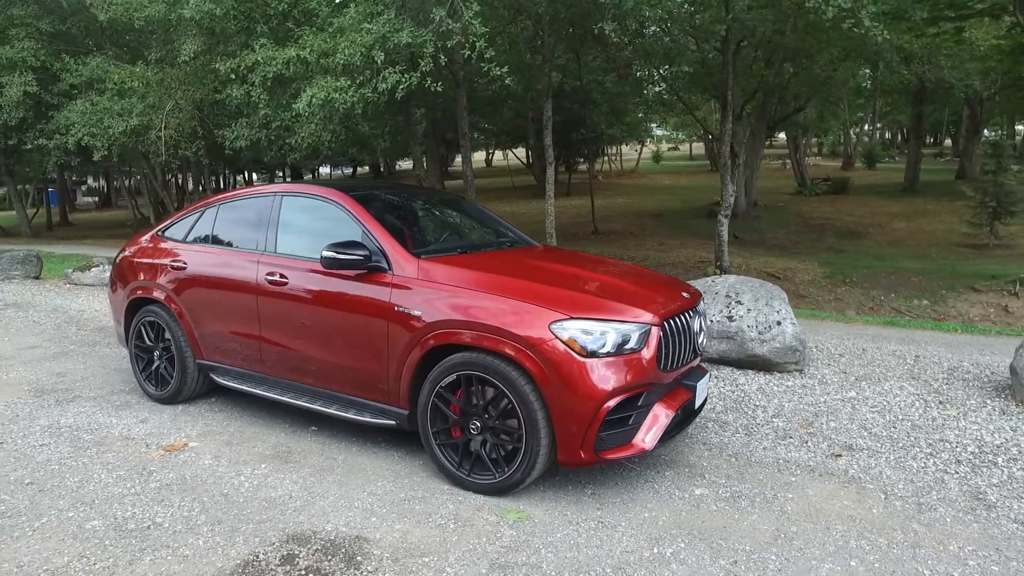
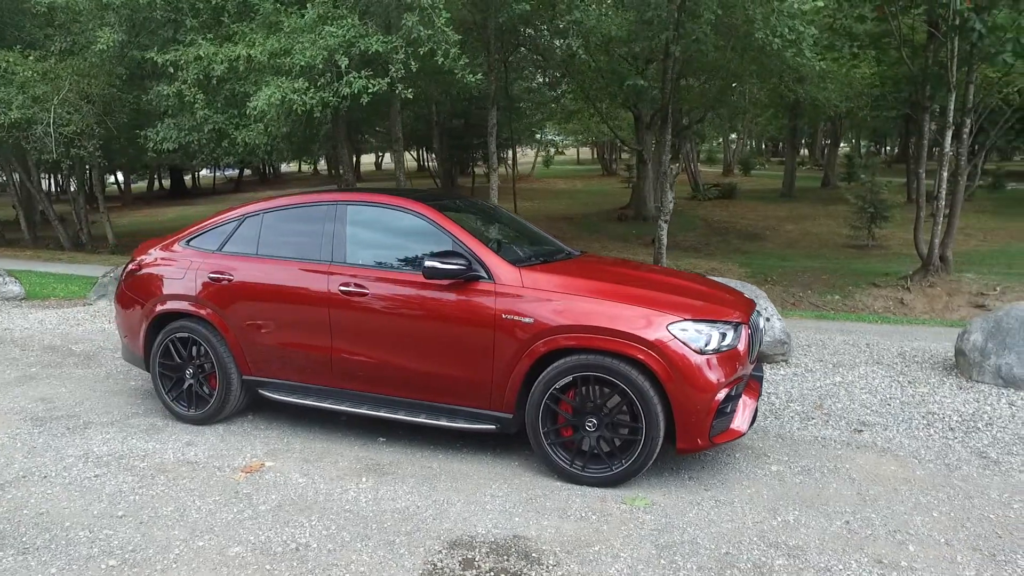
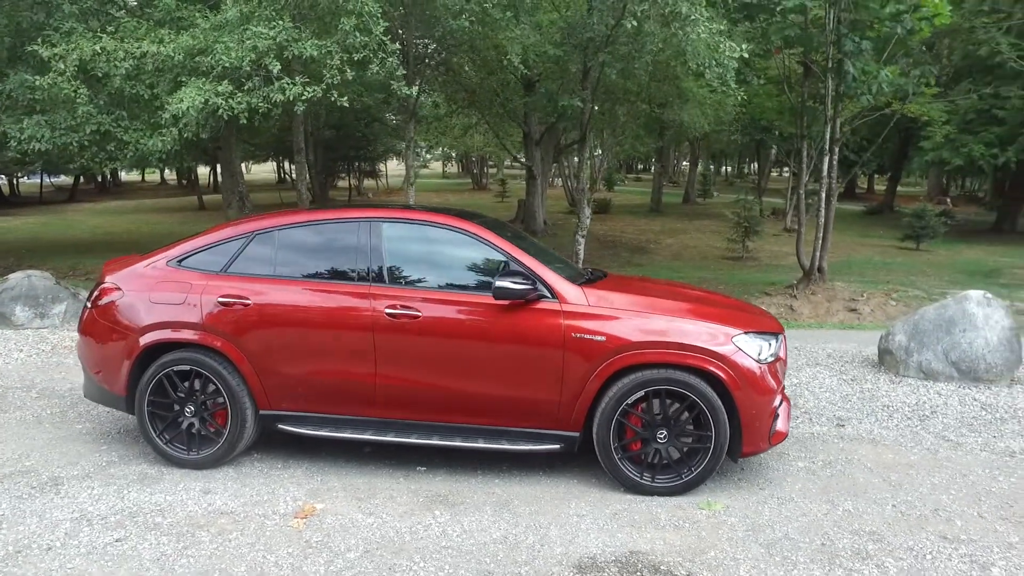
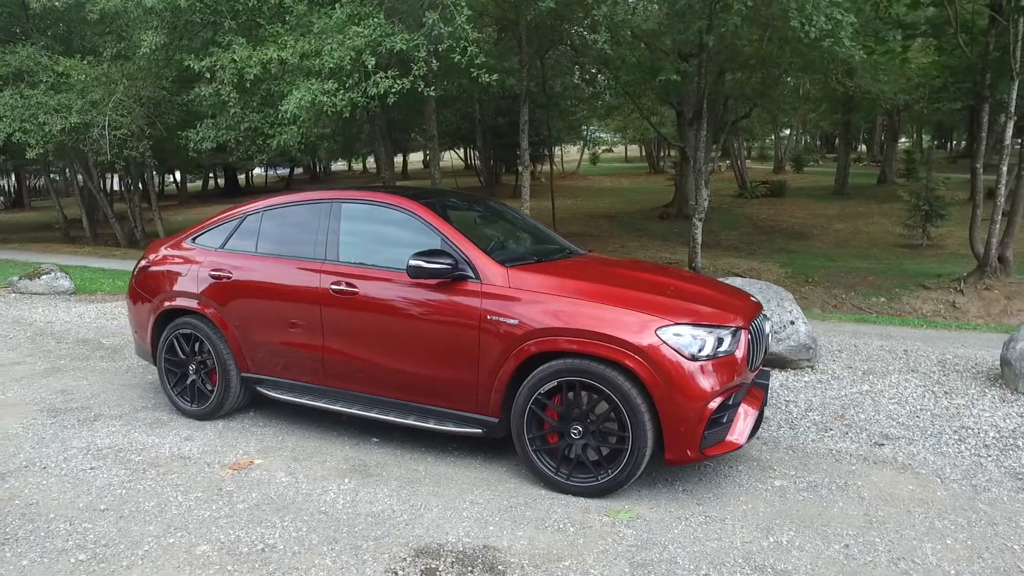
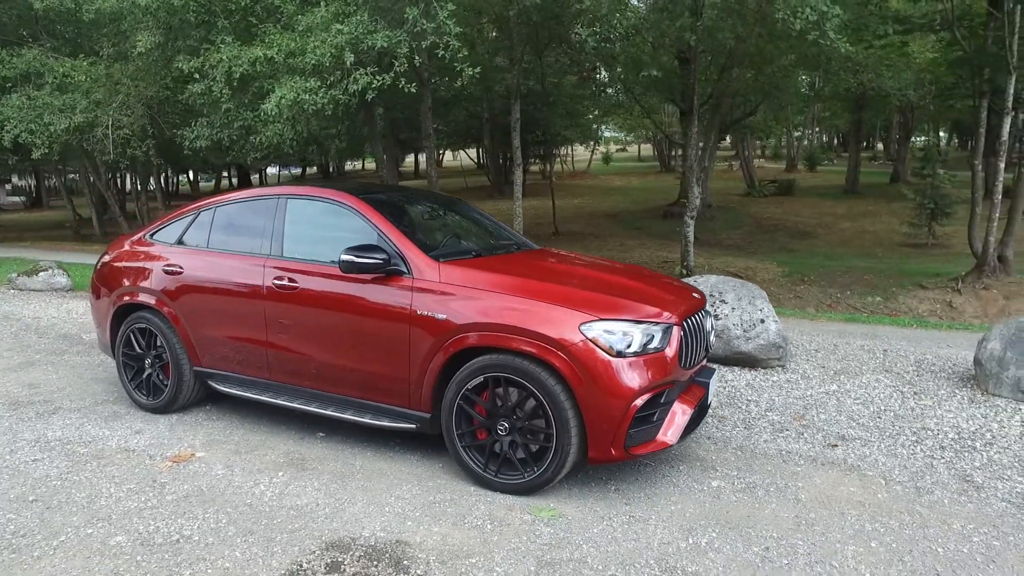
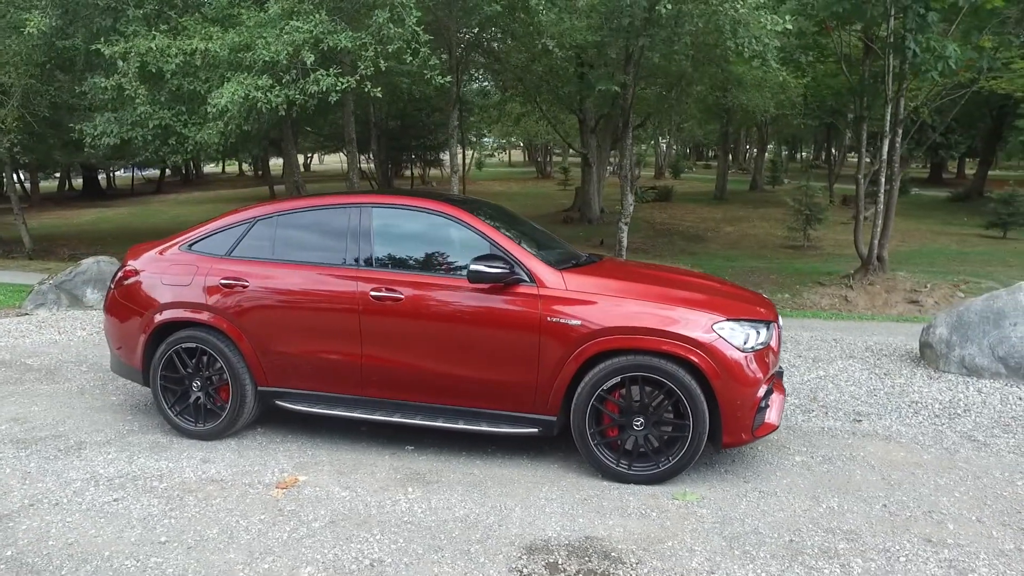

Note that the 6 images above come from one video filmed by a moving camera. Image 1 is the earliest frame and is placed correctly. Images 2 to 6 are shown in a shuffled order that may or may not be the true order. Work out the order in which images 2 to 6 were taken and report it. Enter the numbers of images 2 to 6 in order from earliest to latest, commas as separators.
5, 4, 2, 6, 3
